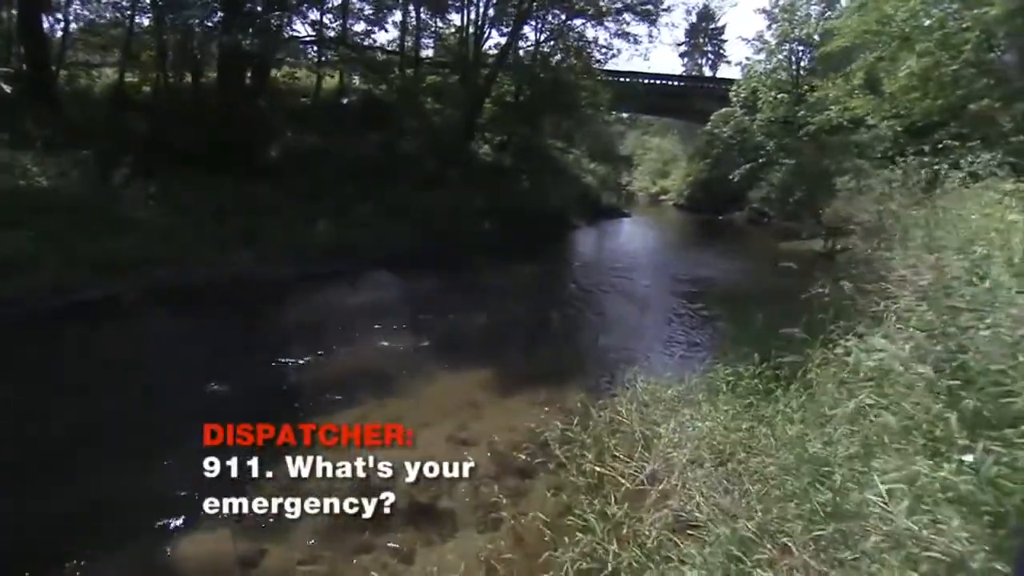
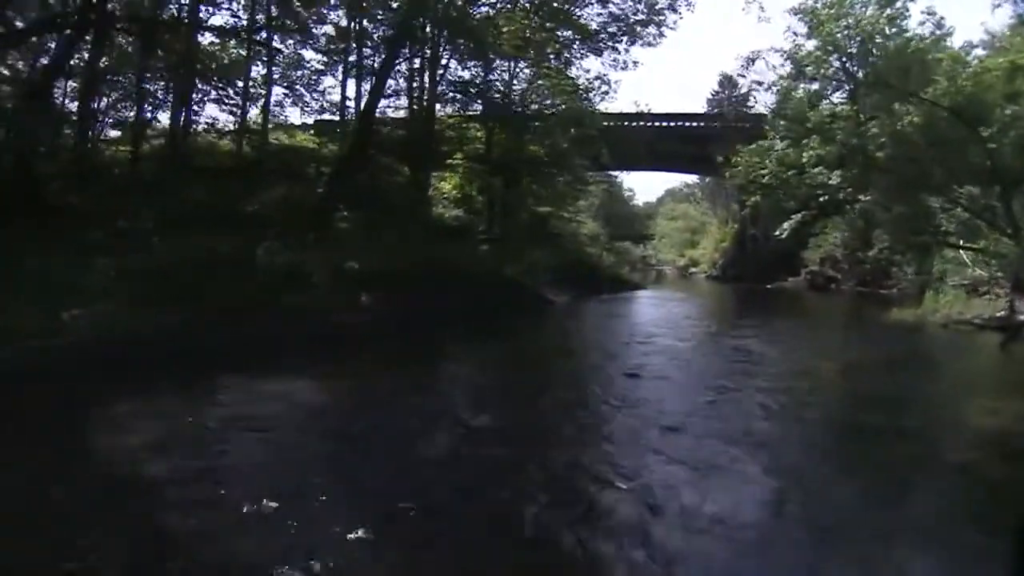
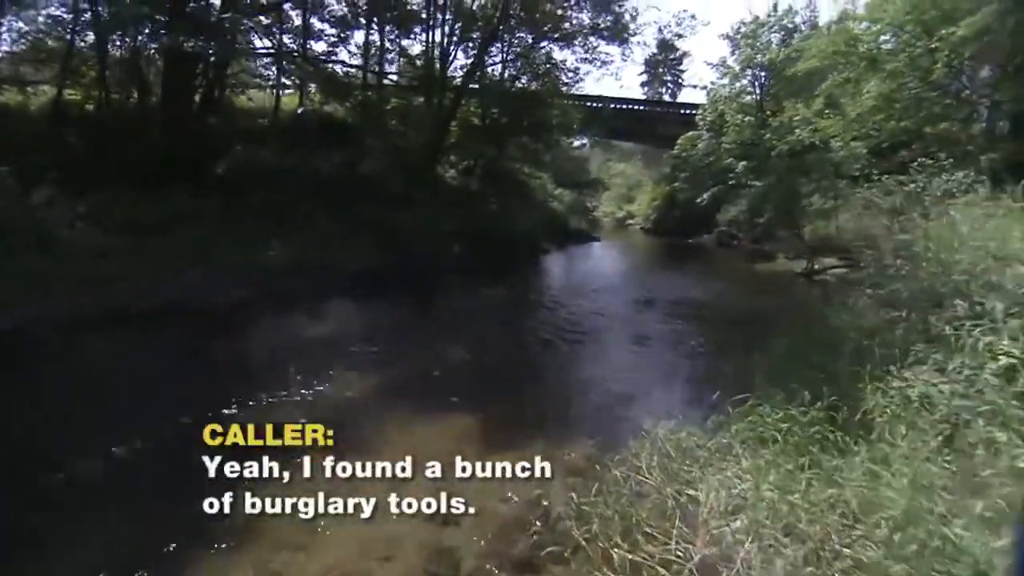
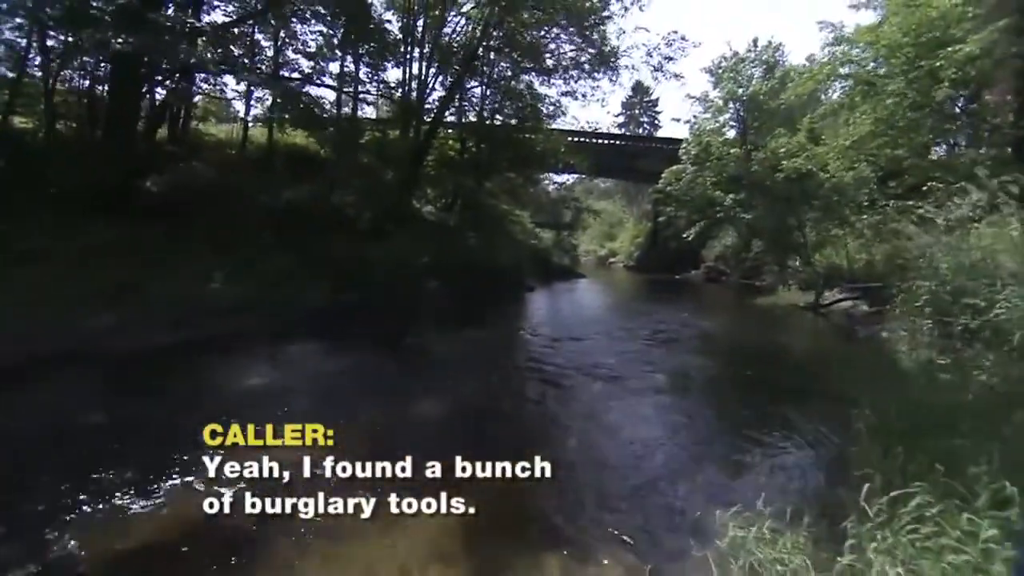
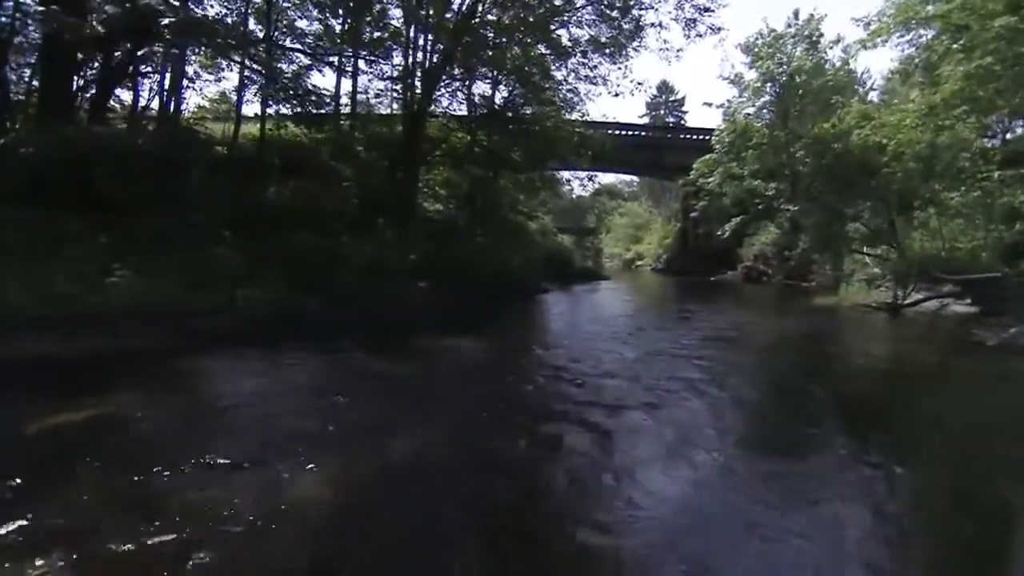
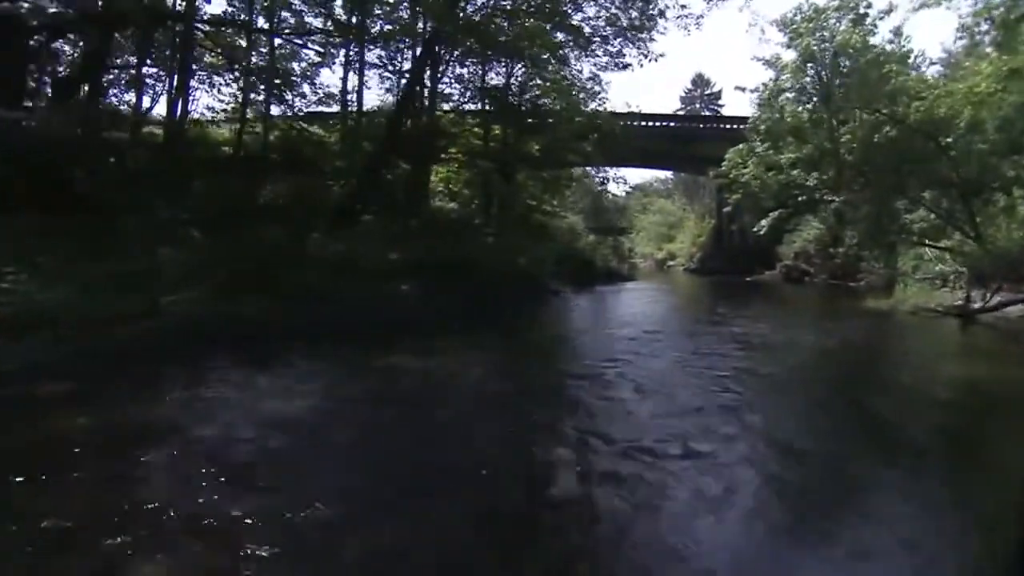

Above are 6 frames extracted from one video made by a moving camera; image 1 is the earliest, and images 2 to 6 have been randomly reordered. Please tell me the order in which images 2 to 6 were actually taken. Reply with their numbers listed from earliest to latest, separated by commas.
3, 4, 5, 6, 2
